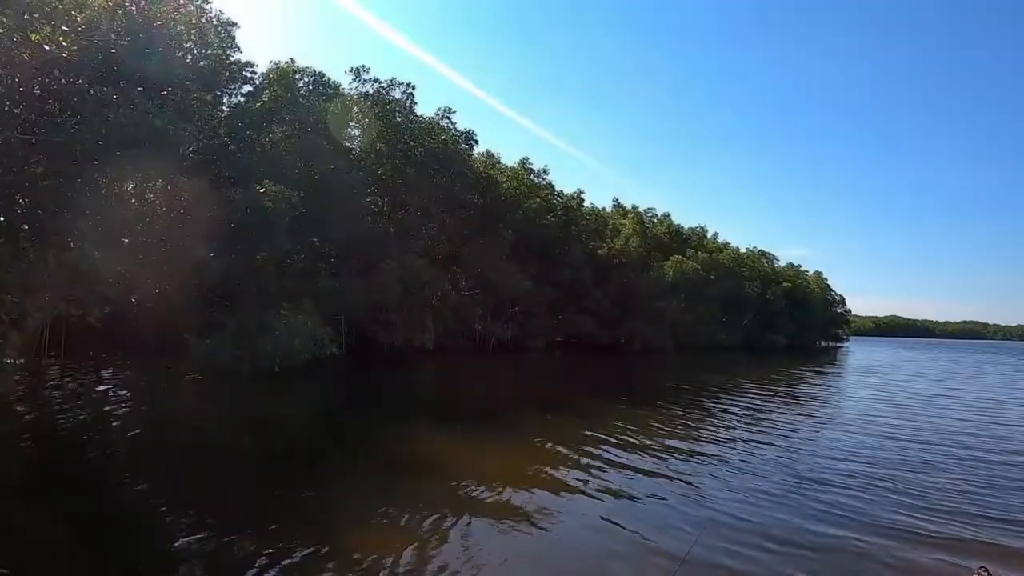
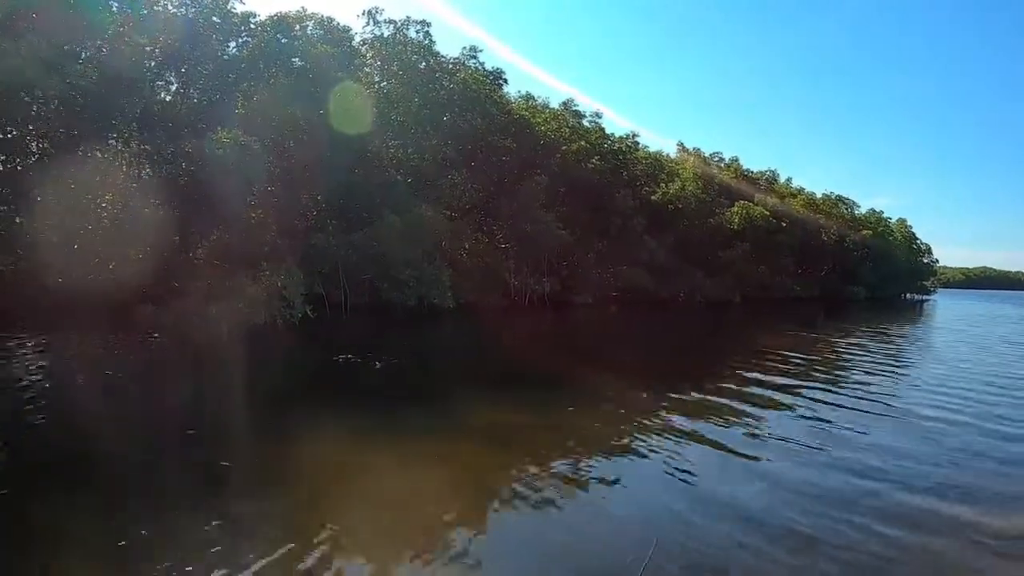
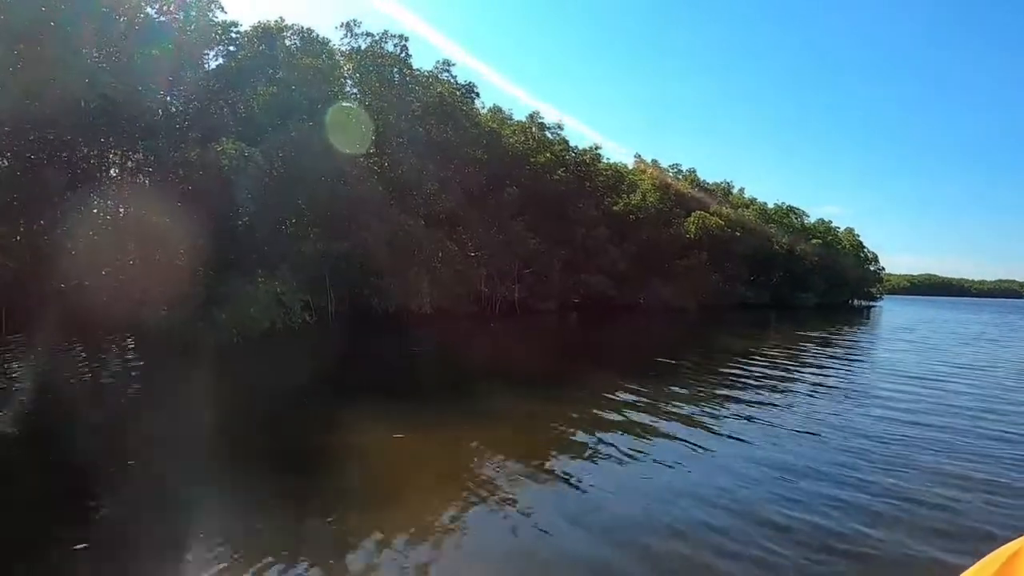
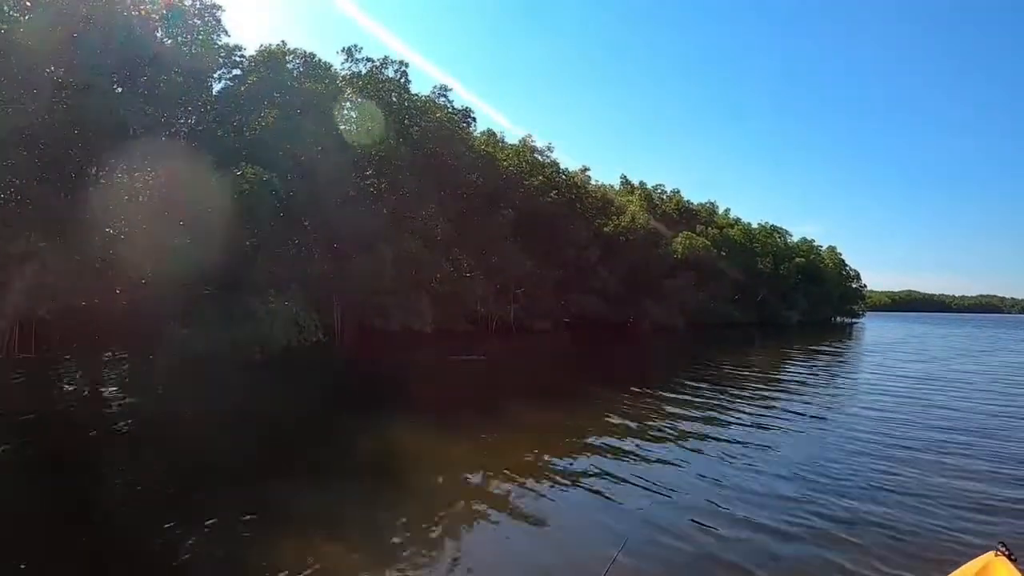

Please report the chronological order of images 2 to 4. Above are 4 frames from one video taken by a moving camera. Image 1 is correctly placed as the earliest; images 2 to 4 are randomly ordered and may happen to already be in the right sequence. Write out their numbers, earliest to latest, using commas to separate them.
4, 3, 2
